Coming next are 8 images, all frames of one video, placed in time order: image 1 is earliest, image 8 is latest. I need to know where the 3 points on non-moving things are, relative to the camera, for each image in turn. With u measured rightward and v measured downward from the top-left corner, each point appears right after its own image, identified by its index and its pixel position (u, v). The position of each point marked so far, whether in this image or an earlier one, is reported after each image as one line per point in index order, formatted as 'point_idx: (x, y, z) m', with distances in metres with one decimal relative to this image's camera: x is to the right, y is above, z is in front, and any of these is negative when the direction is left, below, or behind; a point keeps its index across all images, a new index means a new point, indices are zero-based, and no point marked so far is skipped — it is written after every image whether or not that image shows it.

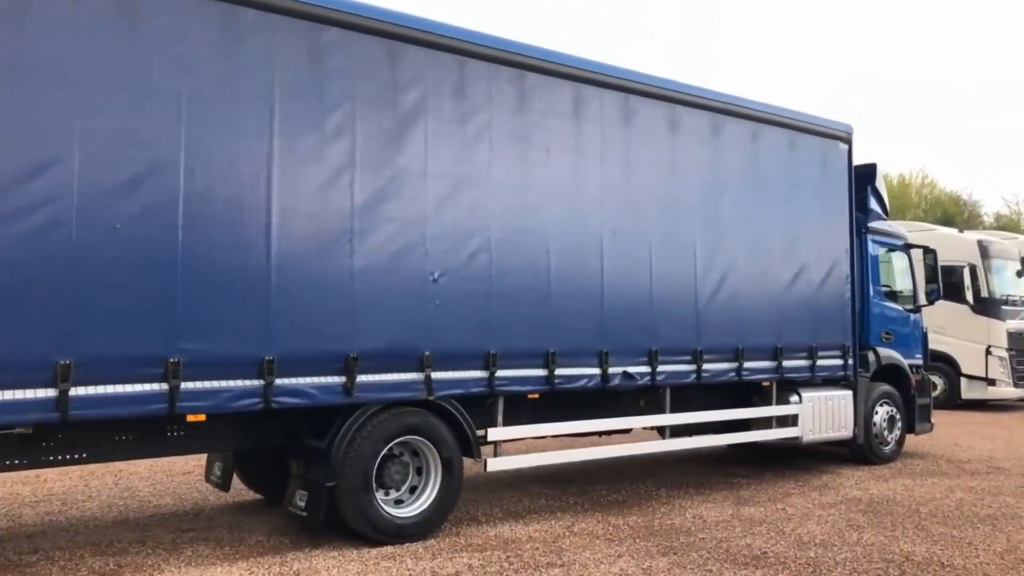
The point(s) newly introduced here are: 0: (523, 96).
0: (+0.1, +1.3, +5.8) m
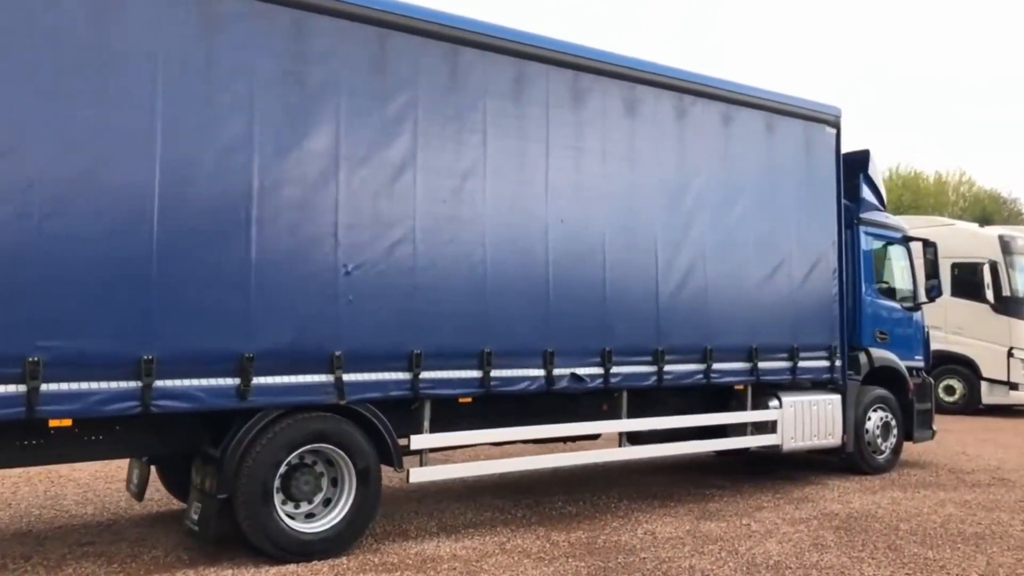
0: (-0.4, +1.3, +5.3) m
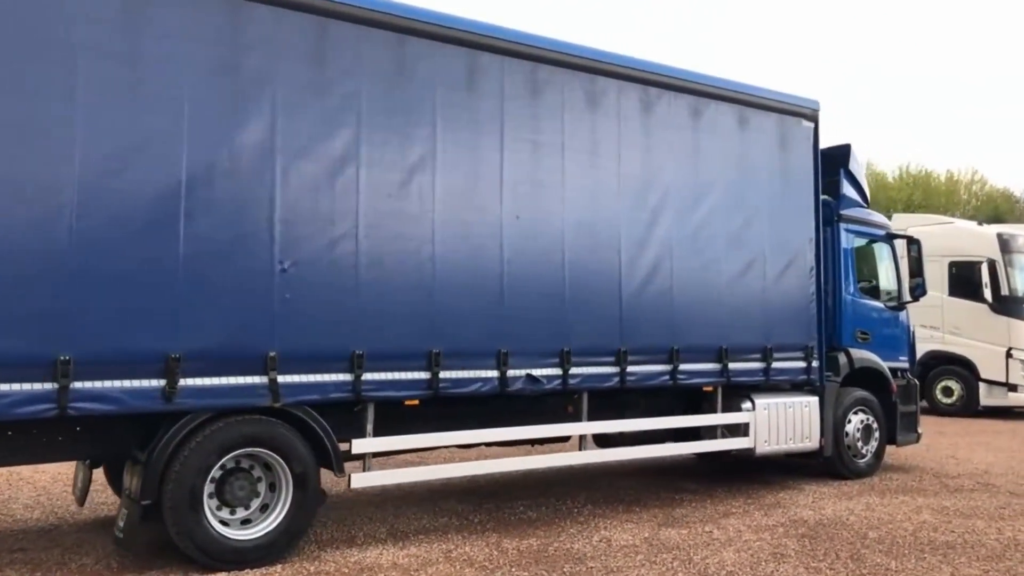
0: (-0.7, +1.3, +5.2) m
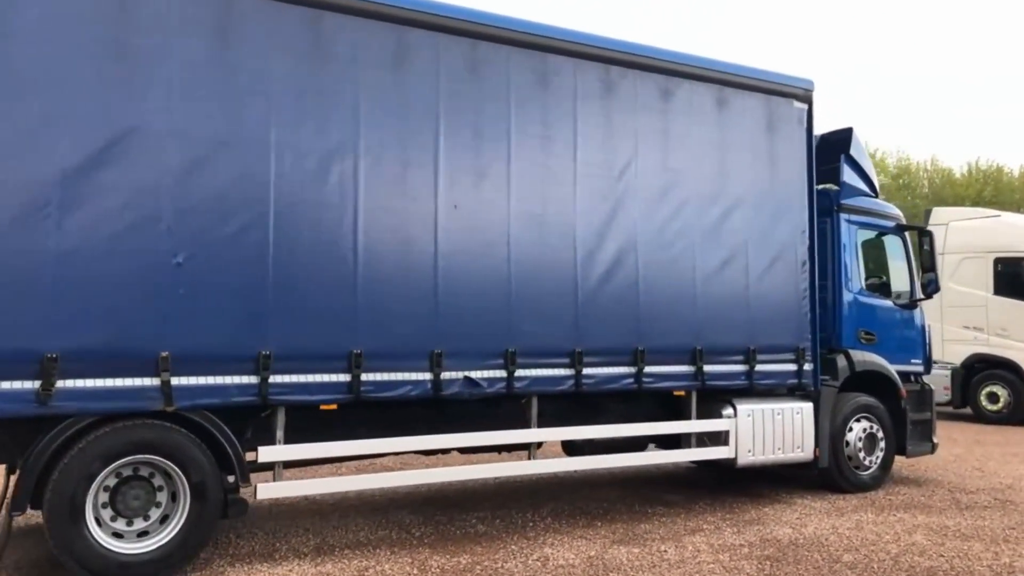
0: (-1.1, +1.3, +4.8) m
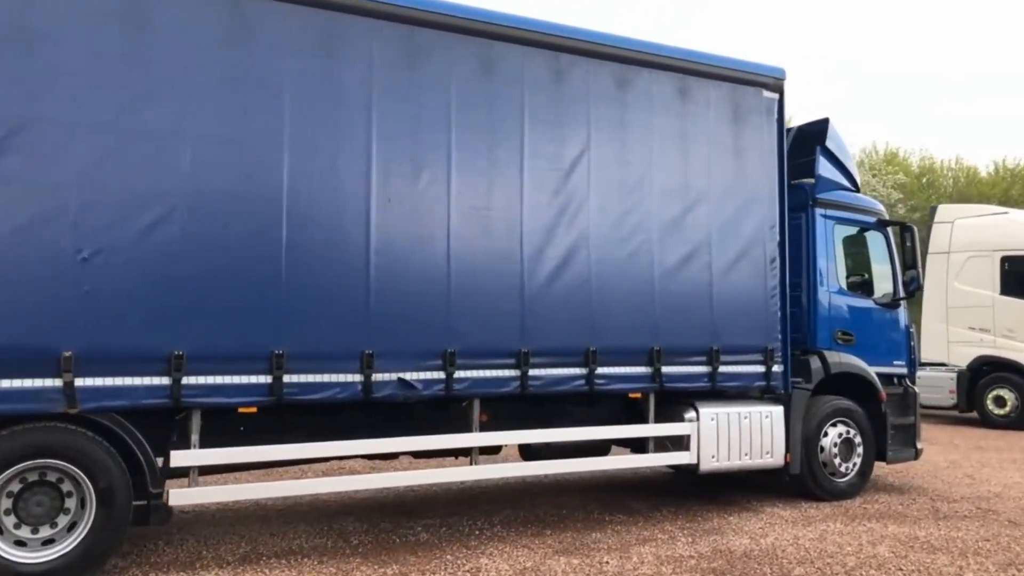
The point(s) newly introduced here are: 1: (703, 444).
0: (-1.4, +1.4, +4.6) m
1: (+1.3, -1.1, +6.0) m
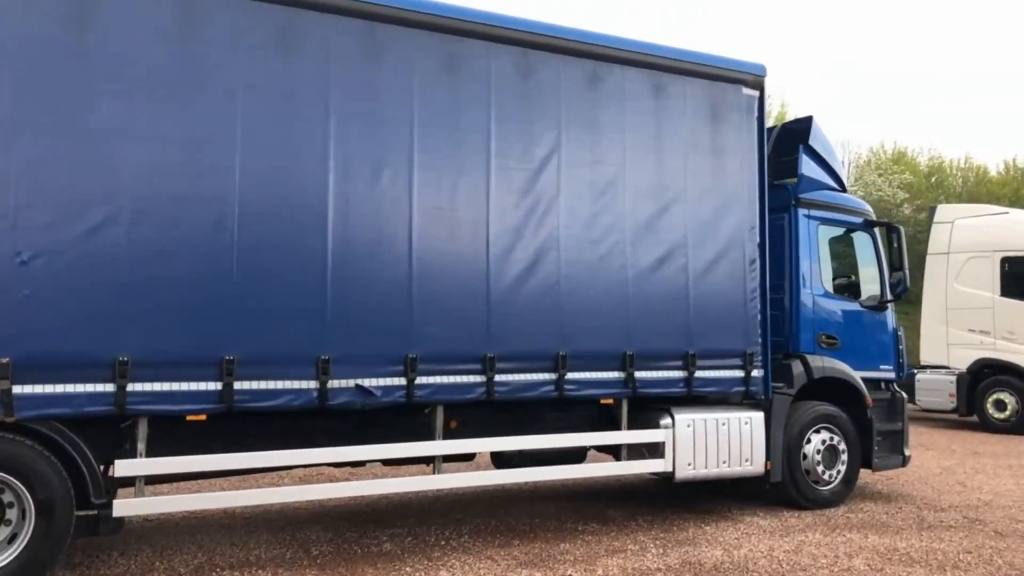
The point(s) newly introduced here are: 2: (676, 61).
0: (-1.6, +1.3, +4.5) m
1: (+1.1, -1.1, +5.8) m
2: (+1.1, +1.5, +5.9) m
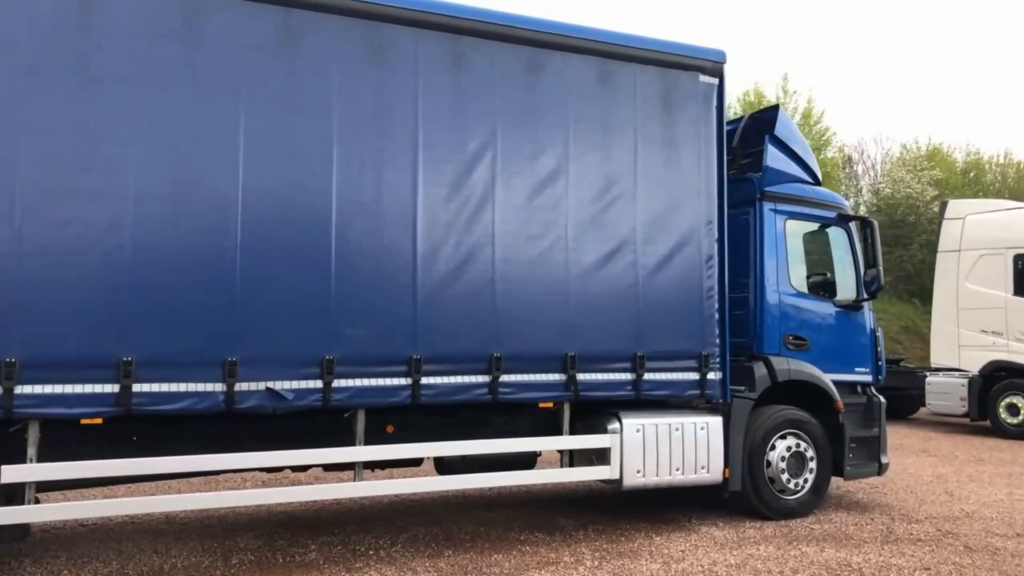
0: (-2.1, +1.3, +4.3) m
1: (+0.7, -1.1, +5.5) m
2: (+0.7, +1.5, +5.6) m
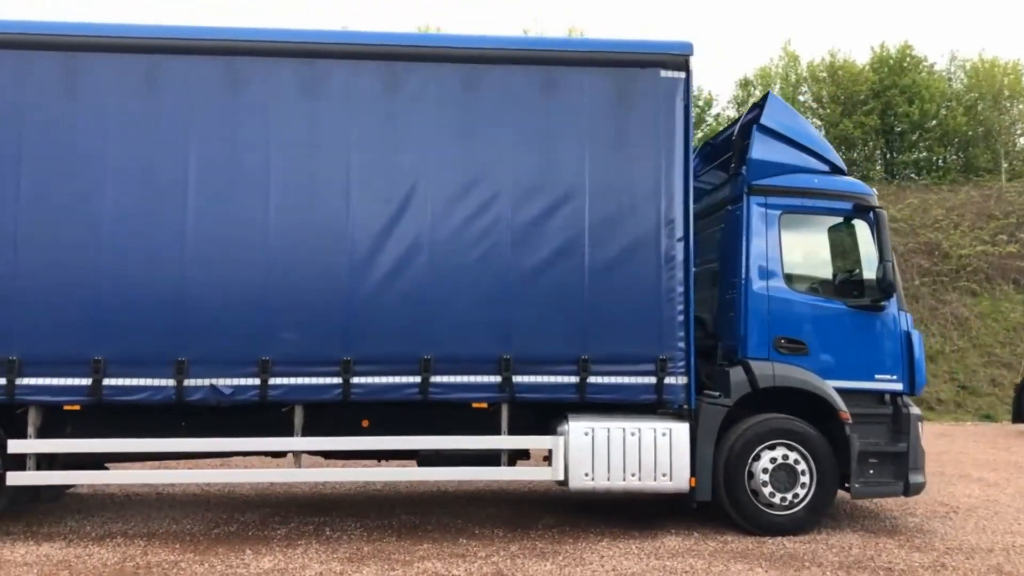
0: (-2.7, +1.3, +5.4) m
1: (+0.4, -1.1, +5.6) m
2: (+0.4, +1.5, +5.7) m
